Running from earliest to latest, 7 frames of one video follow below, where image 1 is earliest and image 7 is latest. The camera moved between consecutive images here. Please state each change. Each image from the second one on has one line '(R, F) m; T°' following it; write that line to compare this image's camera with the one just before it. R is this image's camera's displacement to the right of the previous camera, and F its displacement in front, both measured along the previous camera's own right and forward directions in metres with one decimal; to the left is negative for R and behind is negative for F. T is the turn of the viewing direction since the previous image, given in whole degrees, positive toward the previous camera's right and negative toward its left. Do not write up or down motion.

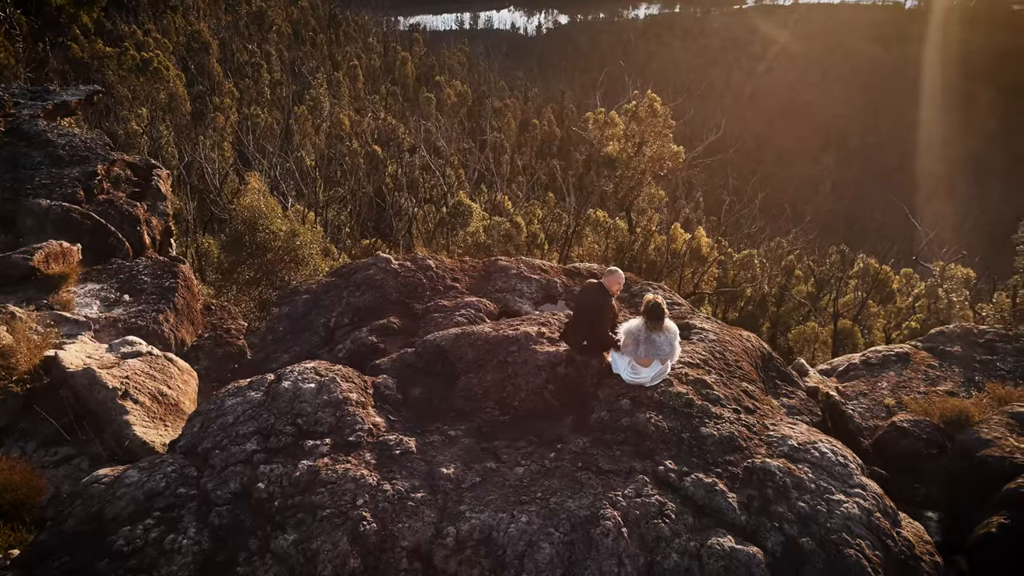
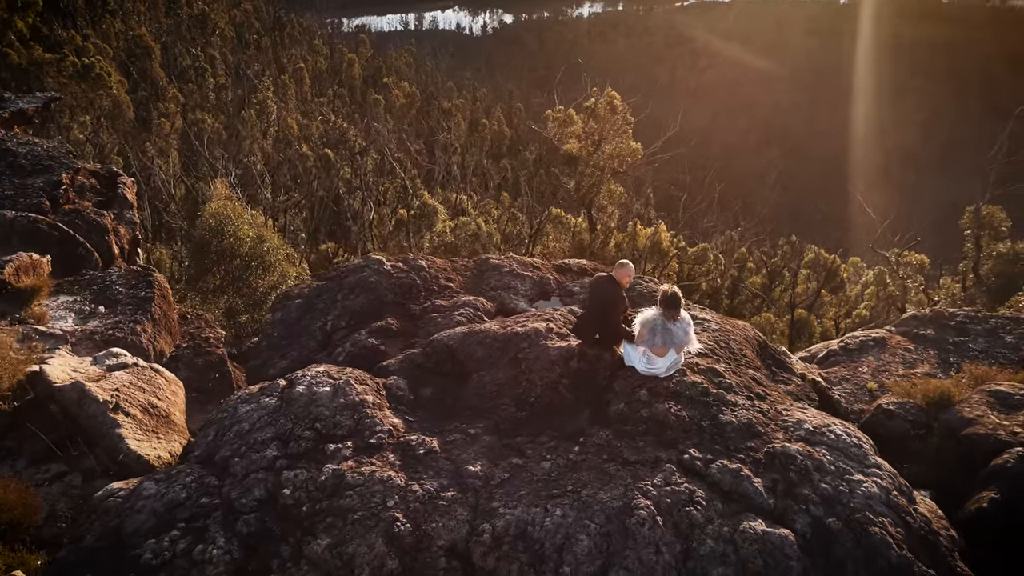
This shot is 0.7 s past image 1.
(-0.5, 0.0) m; +3°
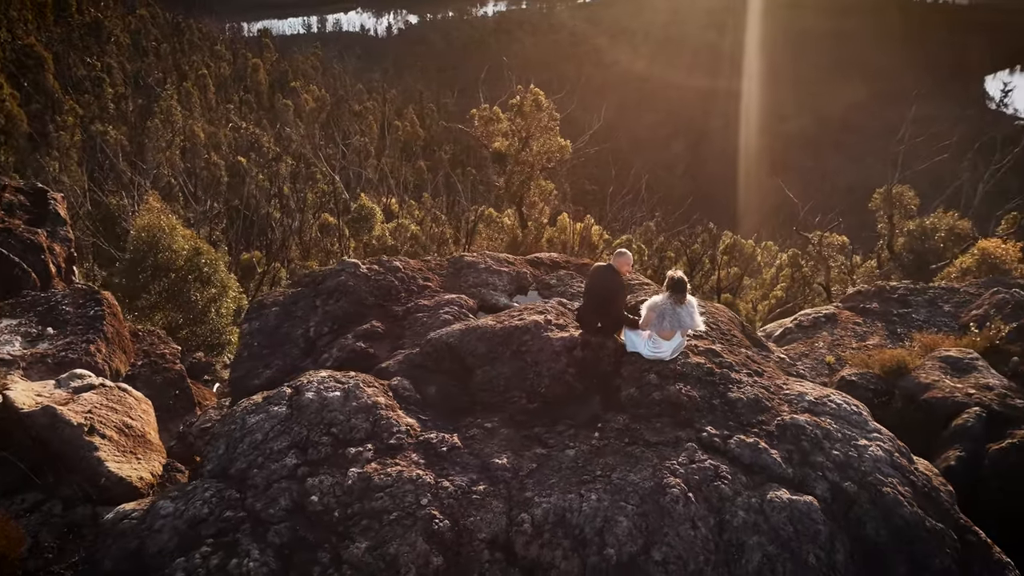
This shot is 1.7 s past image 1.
(-0.8, 0.0) m; +6°
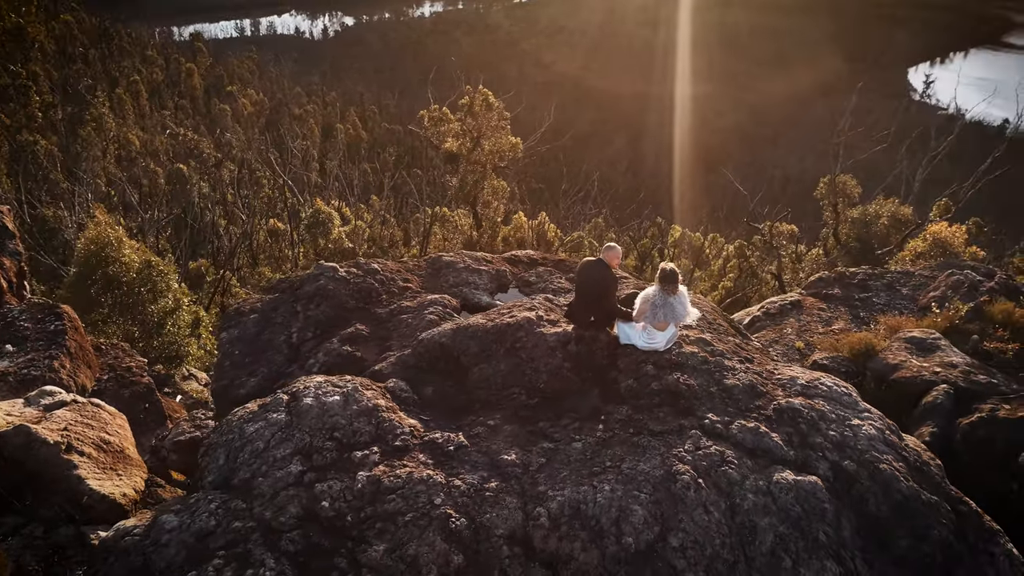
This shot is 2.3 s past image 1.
(-0.4, 0.0) m; +4°
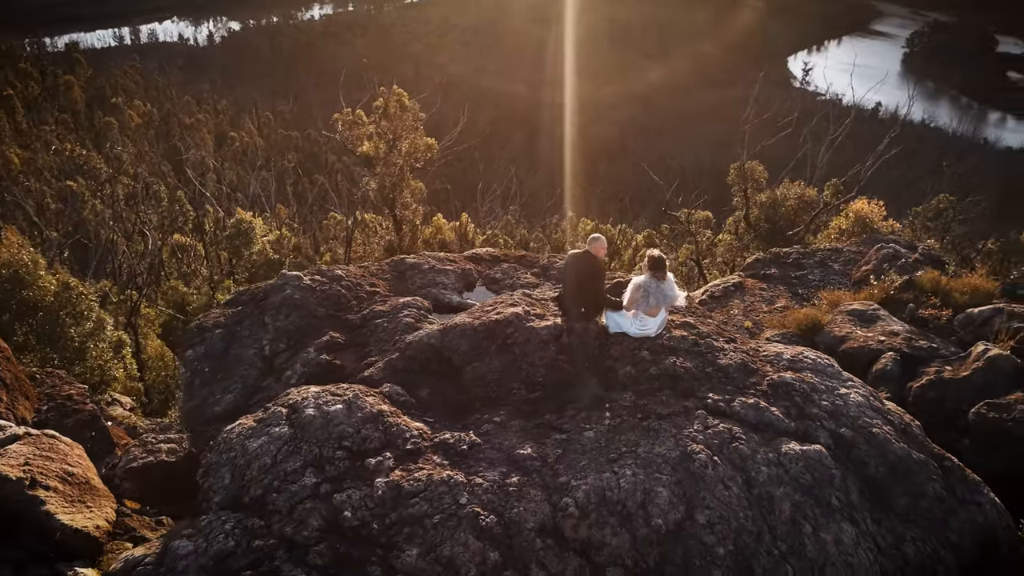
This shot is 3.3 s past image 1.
(-0.8, 0.0) m; +6°
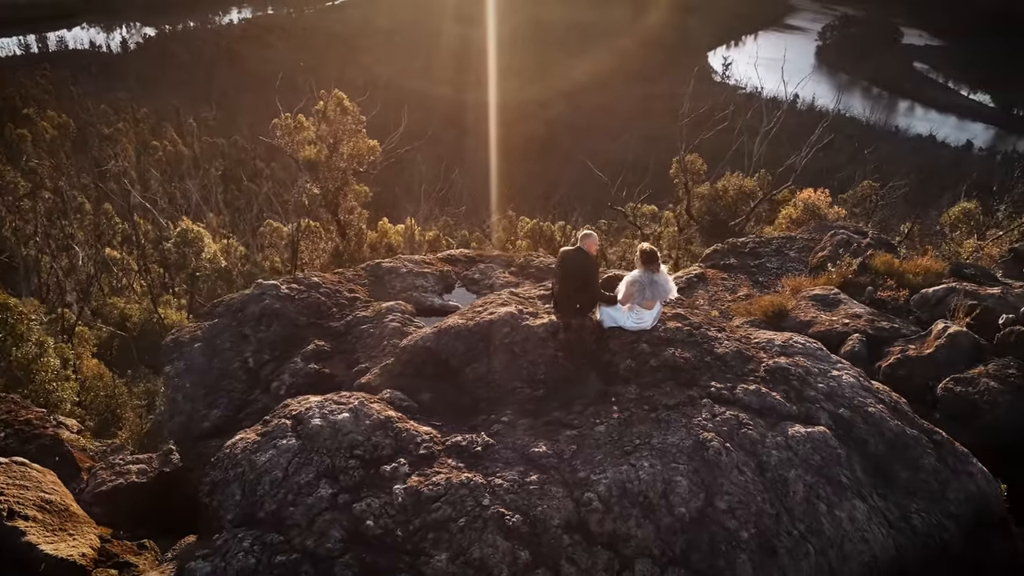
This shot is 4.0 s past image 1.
(-0.6, 0.0) m; +5°
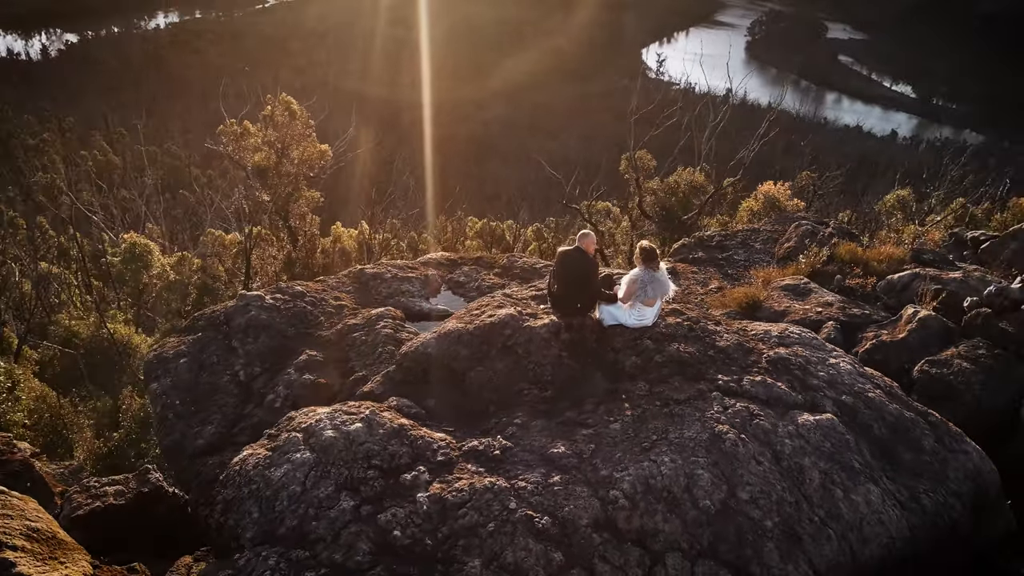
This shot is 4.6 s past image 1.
(-0.5, 0.0) m; +4°
